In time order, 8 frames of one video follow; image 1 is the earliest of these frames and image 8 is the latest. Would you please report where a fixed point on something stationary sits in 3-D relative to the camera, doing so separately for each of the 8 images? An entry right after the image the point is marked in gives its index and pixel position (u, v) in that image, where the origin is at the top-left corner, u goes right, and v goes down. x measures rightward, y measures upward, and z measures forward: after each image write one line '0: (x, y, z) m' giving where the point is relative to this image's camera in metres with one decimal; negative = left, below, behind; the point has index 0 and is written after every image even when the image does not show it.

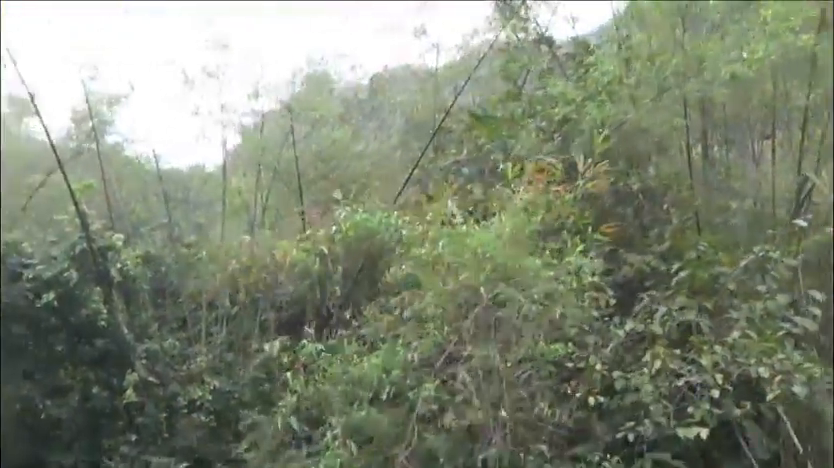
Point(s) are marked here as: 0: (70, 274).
0: (-4.4, -0.5, +8.4) m
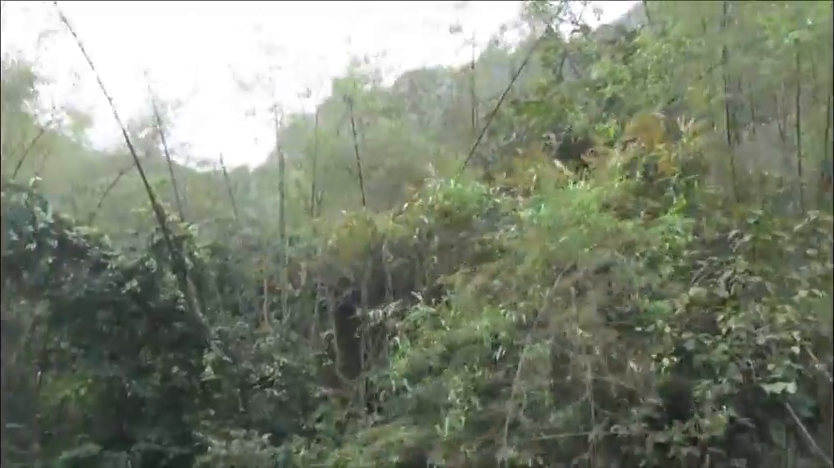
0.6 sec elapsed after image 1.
0: (-3.7, -0.4, +9.1) m
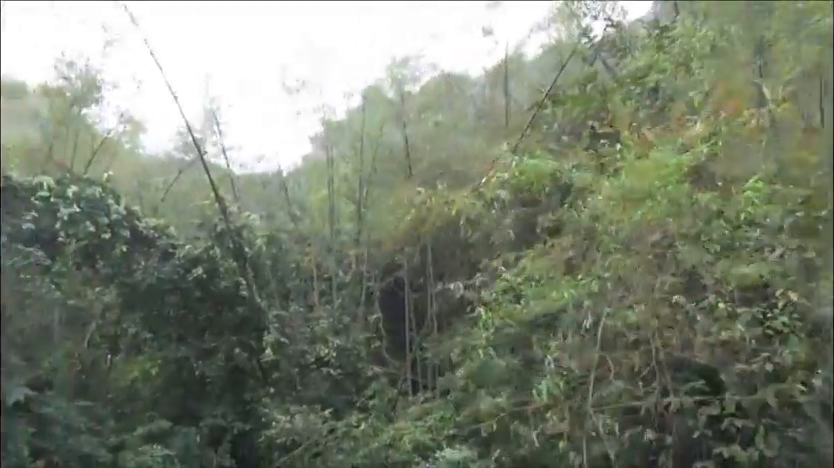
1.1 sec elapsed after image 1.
0: (-3.0, -0.2, +9.7) m
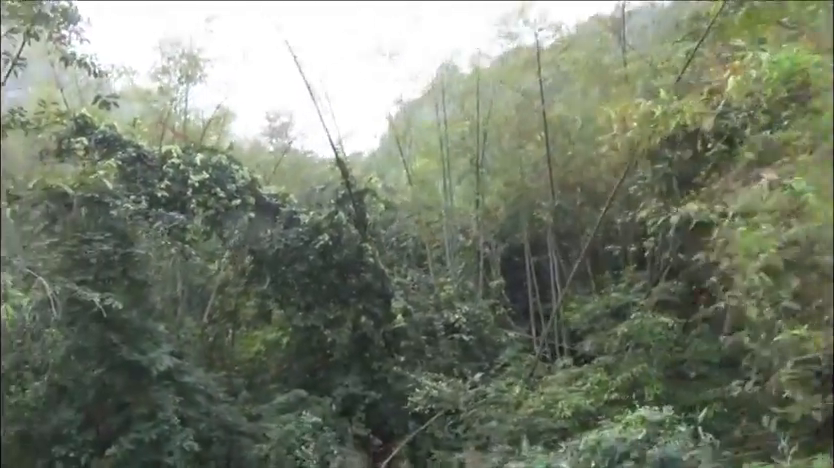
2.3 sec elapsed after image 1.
0: (-1.1, +0.3, +9.4) m
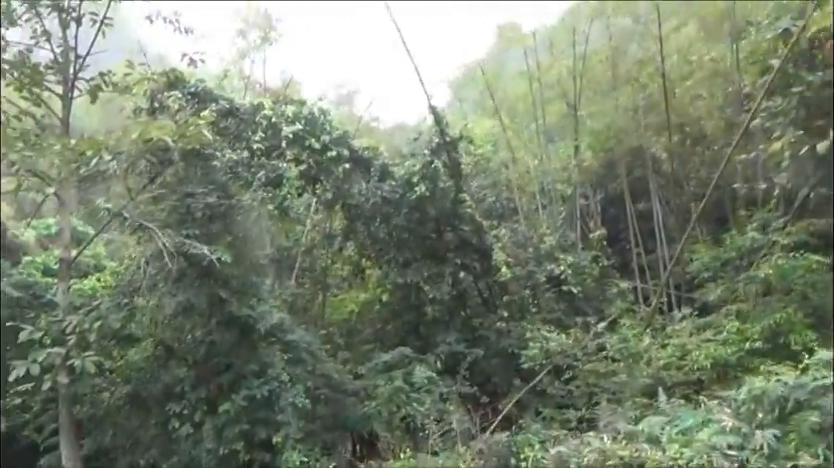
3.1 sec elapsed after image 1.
0: (+0.2, +0.9, +8.9) m
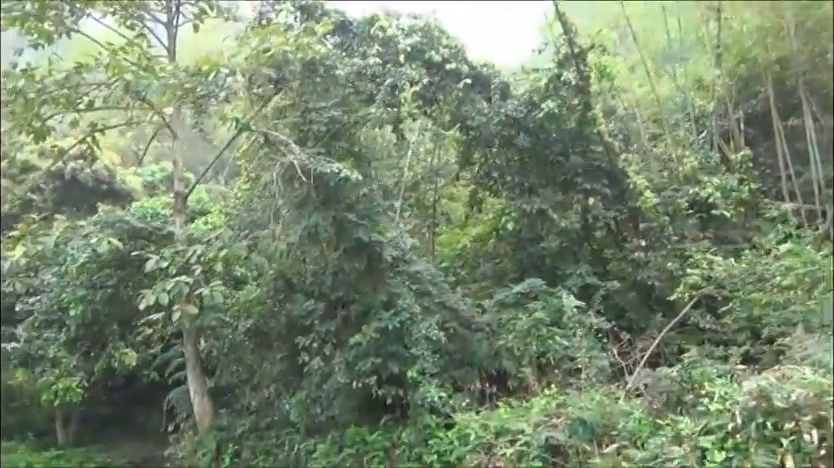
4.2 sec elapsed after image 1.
0: (+1.8, +1.9, +8.0) m
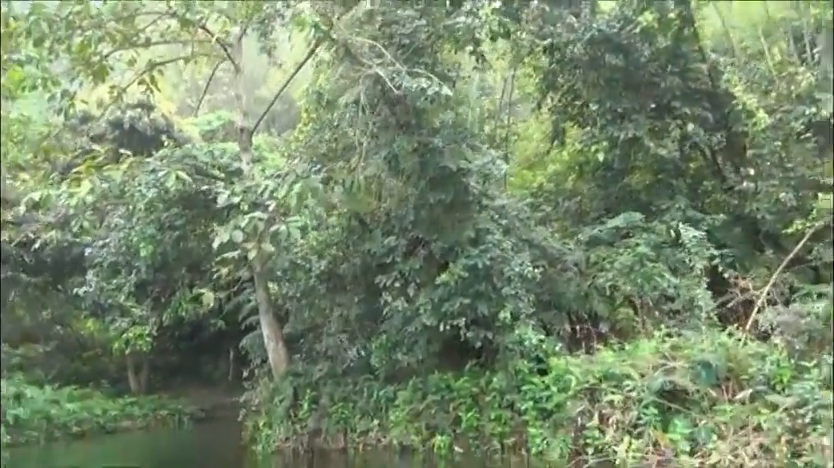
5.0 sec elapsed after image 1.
0: (+2.7, +2.7, +7.1) m
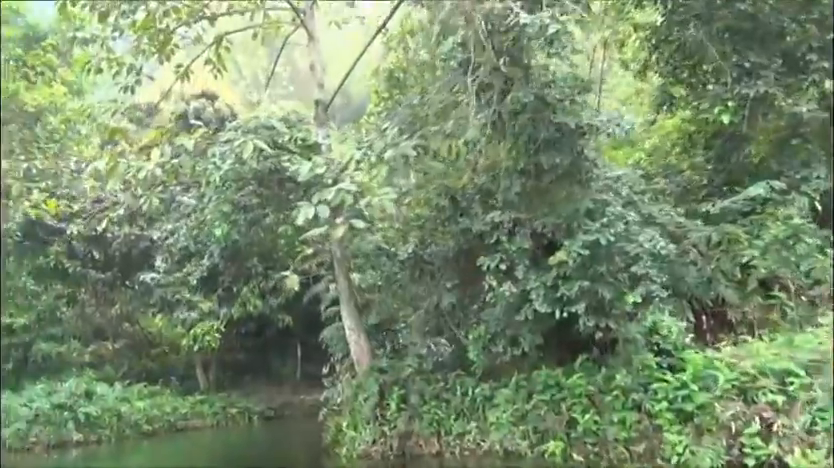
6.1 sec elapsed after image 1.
0: (+3.6, +2.9, +6.1) m
